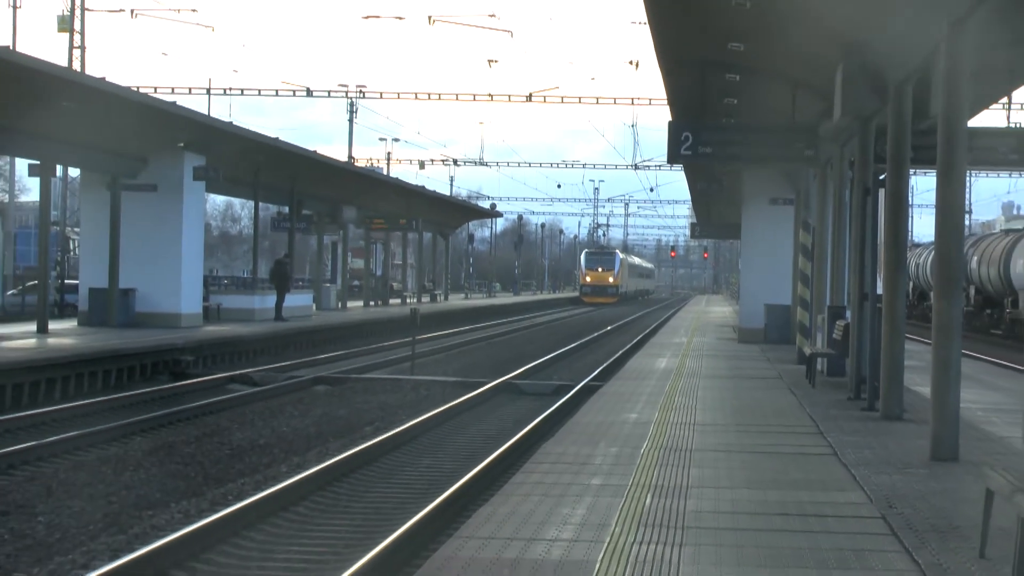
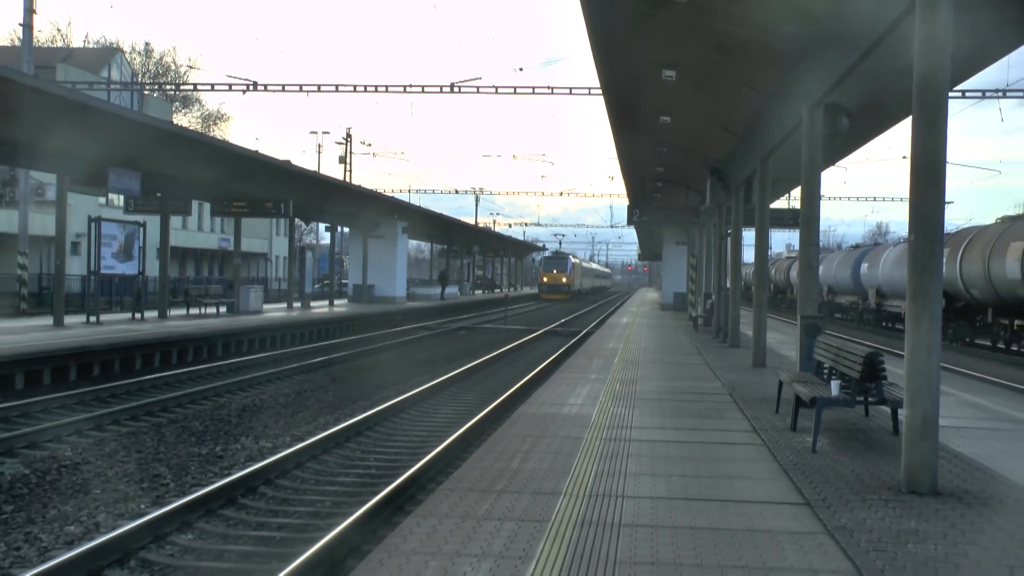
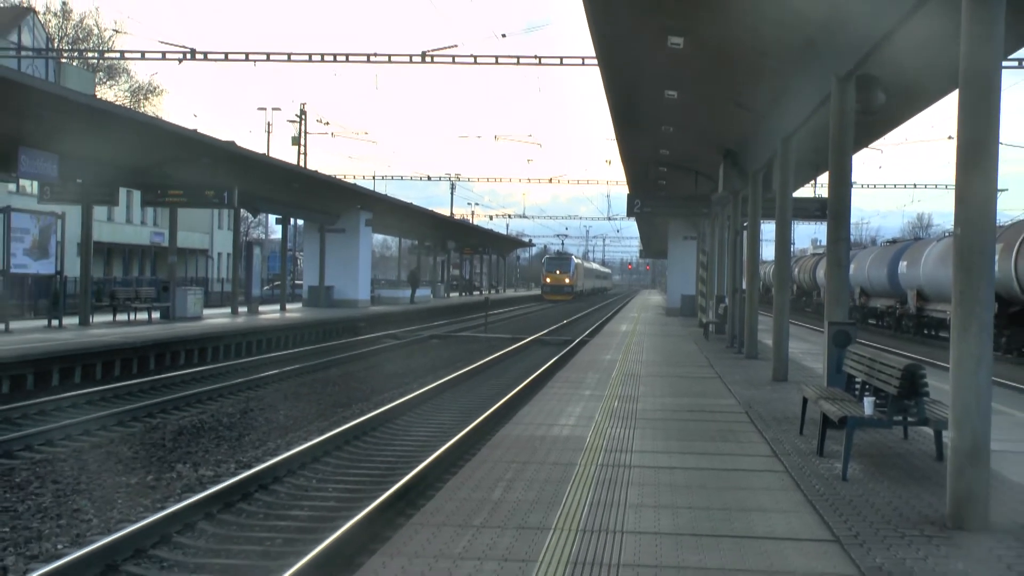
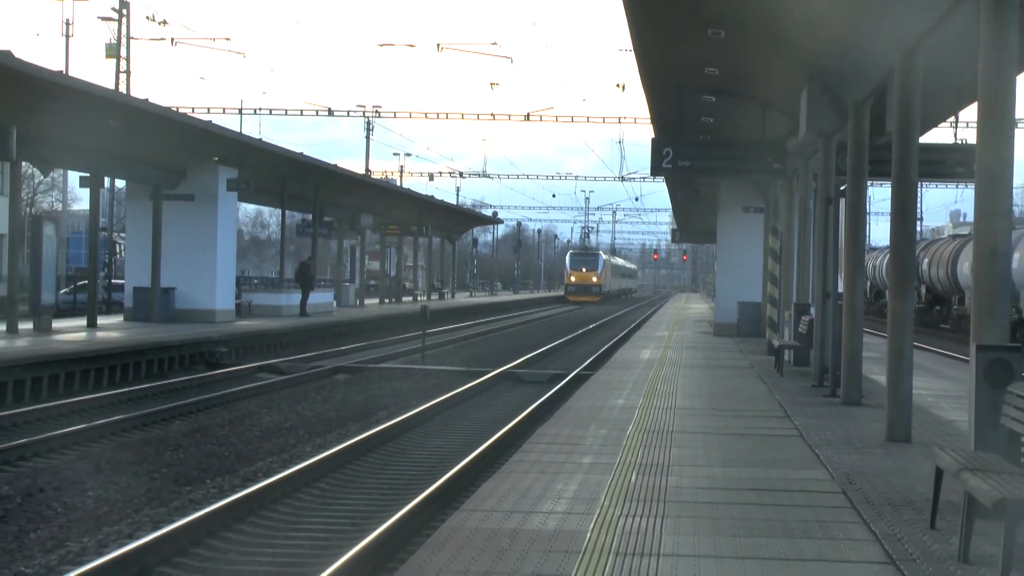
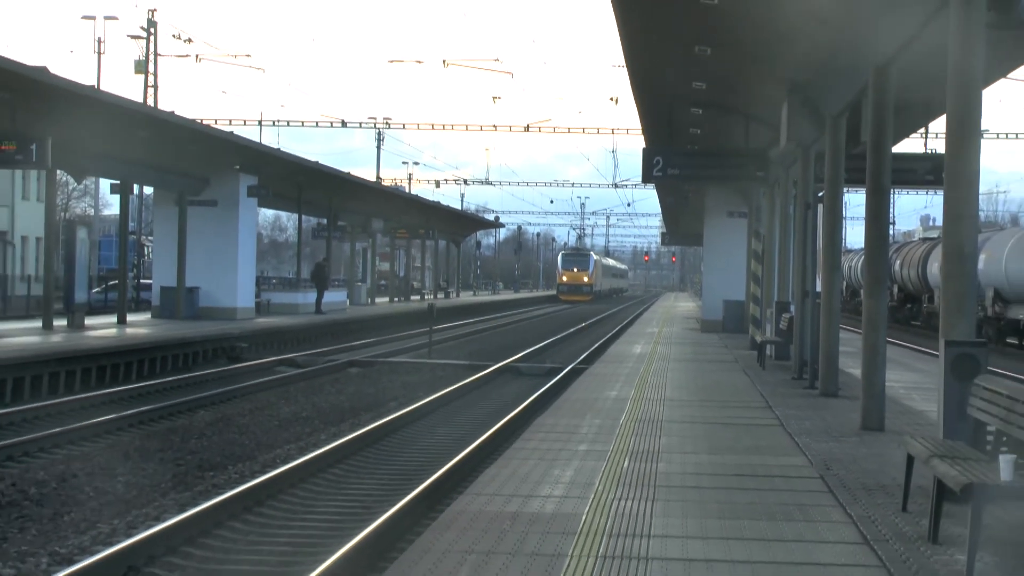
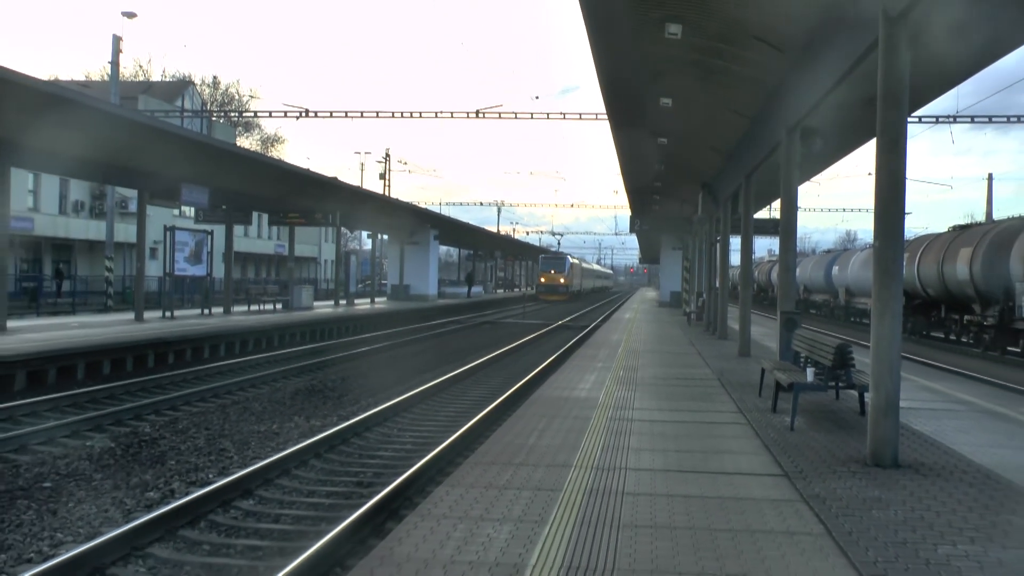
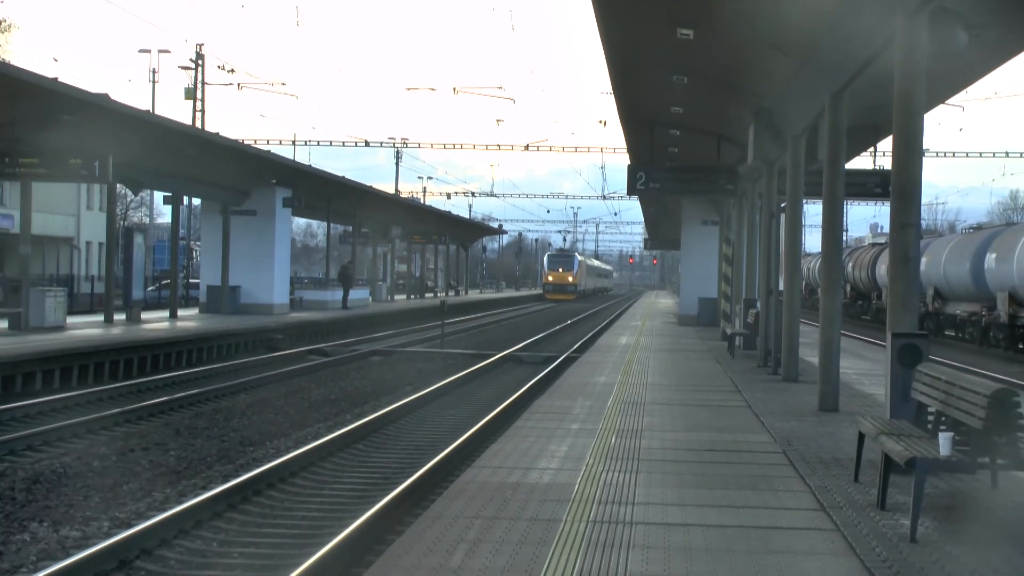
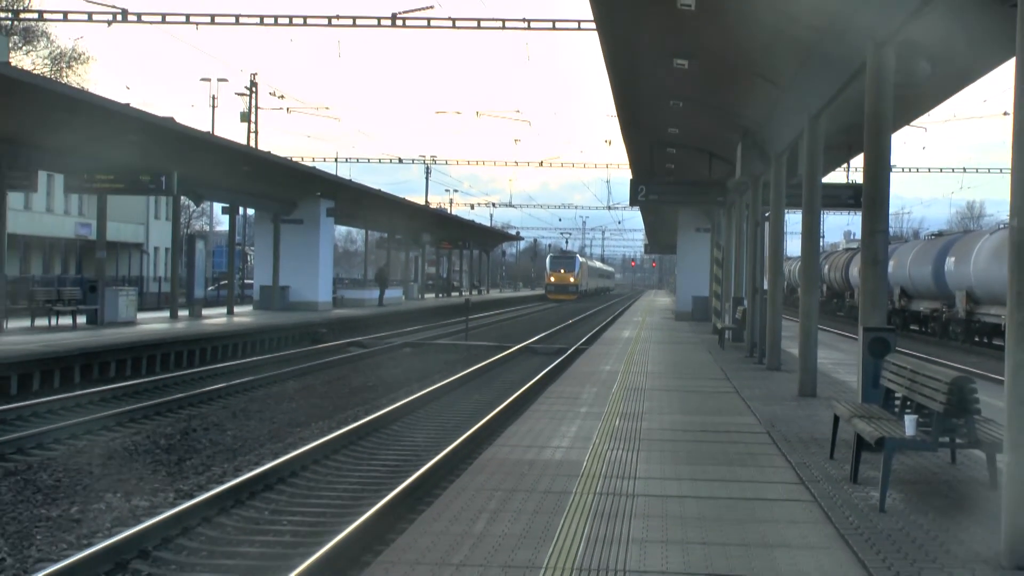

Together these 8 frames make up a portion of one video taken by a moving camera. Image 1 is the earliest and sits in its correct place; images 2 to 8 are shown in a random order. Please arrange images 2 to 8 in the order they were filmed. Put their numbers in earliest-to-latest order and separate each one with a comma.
4, 5, 7, 8, 3, 2, 6
